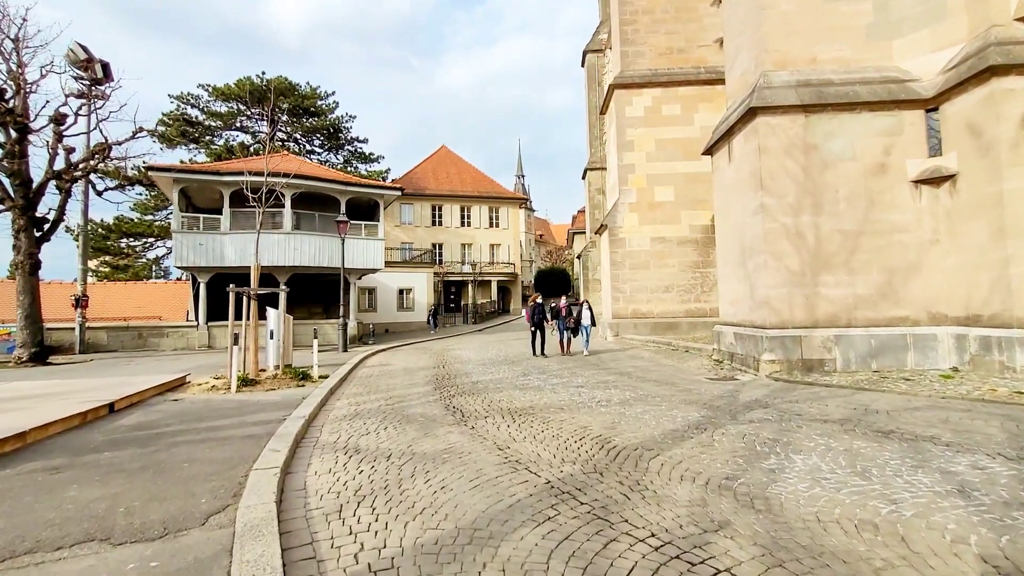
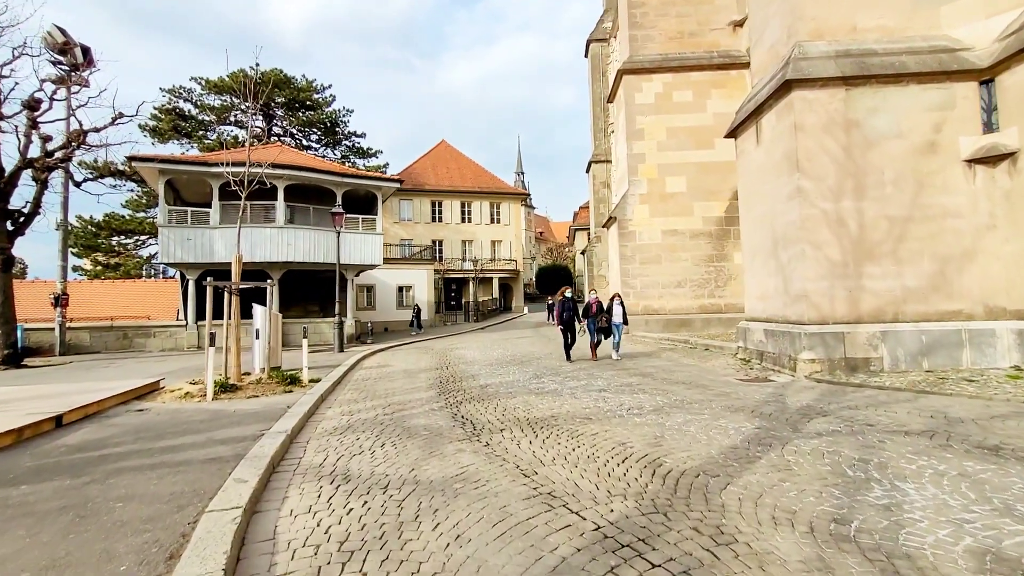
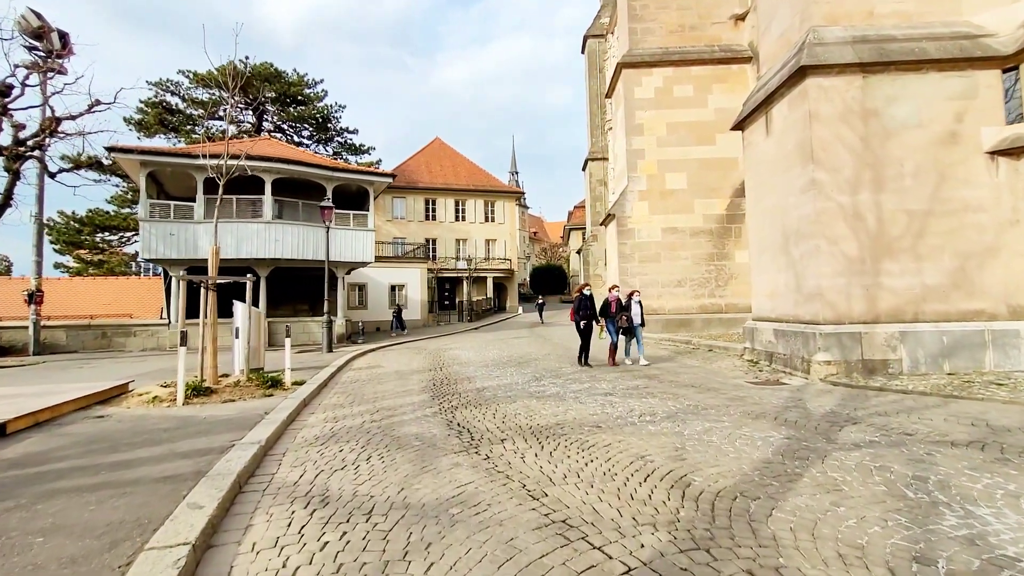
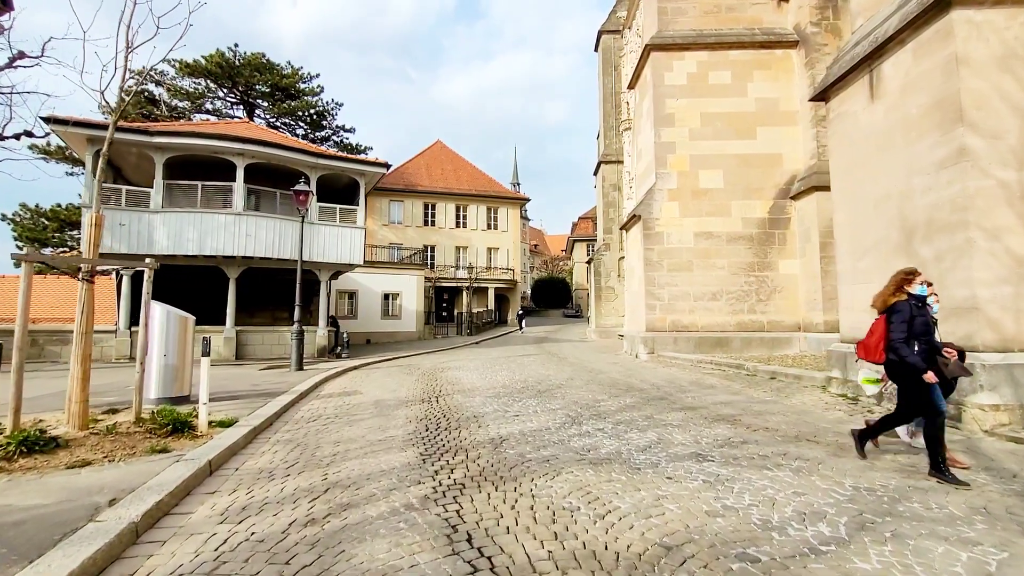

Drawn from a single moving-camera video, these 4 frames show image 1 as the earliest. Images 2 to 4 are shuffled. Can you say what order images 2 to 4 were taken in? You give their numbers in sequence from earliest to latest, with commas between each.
2, 3, 4
